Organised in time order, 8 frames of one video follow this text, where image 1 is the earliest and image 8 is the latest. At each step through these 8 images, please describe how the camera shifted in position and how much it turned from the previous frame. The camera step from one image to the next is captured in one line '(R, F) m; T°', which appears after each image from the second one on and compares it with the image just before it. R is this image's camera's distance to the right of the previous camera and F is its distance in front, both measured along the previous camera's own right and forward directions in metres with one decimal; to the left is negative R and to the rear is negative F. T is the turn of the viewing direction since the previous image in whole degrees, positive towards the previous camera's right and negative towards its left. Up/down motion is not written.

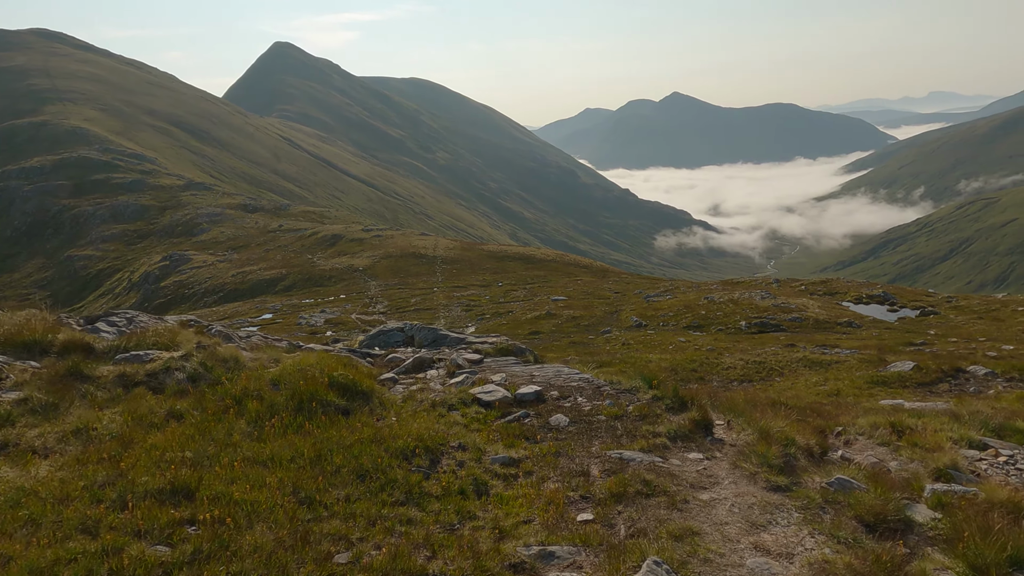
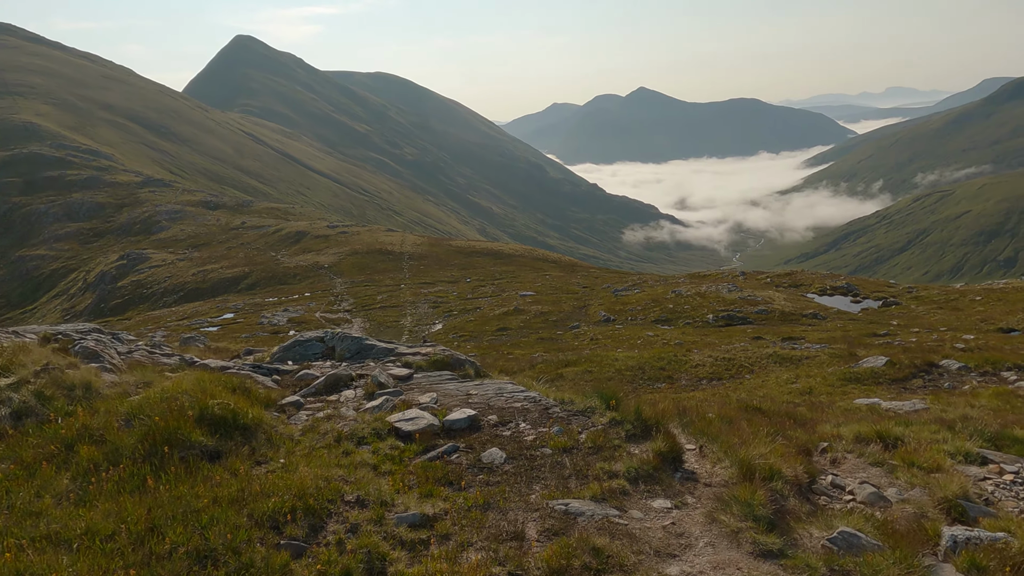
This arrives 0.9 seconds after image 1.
(+0.5, +1.7) m; +3°
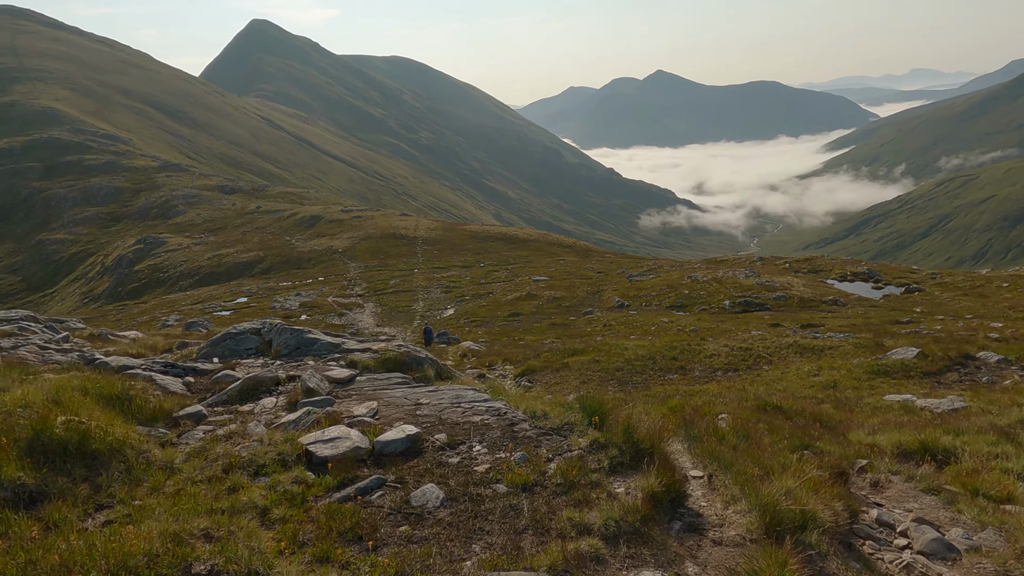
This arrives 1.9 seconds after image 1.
(+0.6, +1.8) m; -1°
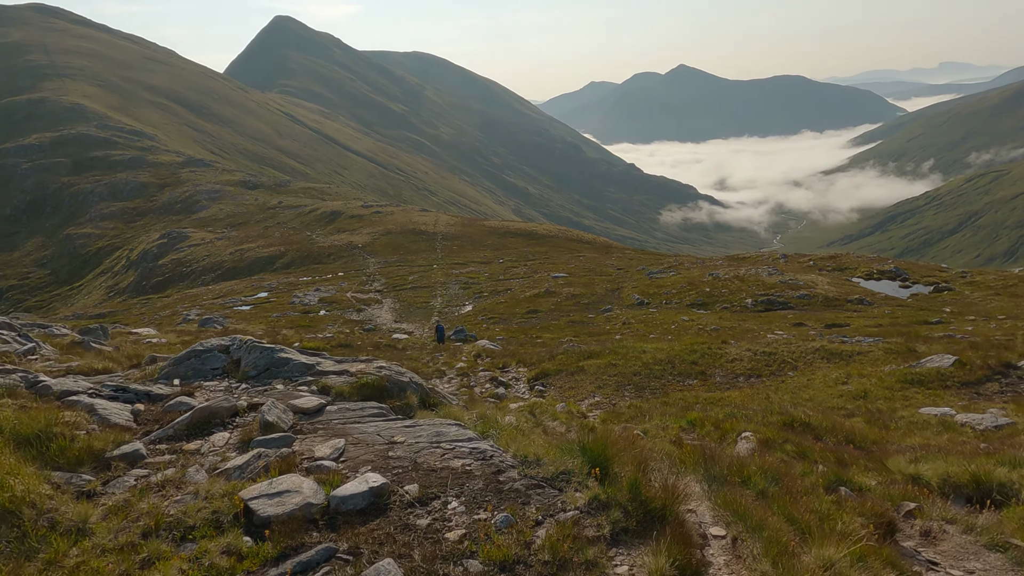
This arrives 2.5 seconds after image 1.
(+0.3, +1.0) m; -2°
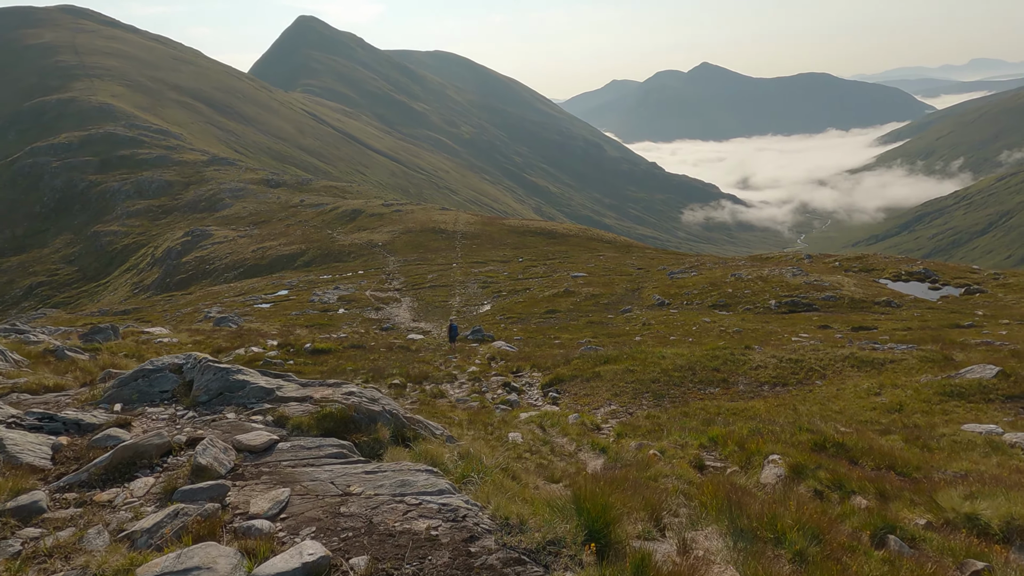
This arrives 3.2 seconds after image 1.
(+0.3, +1.1) m; -2°
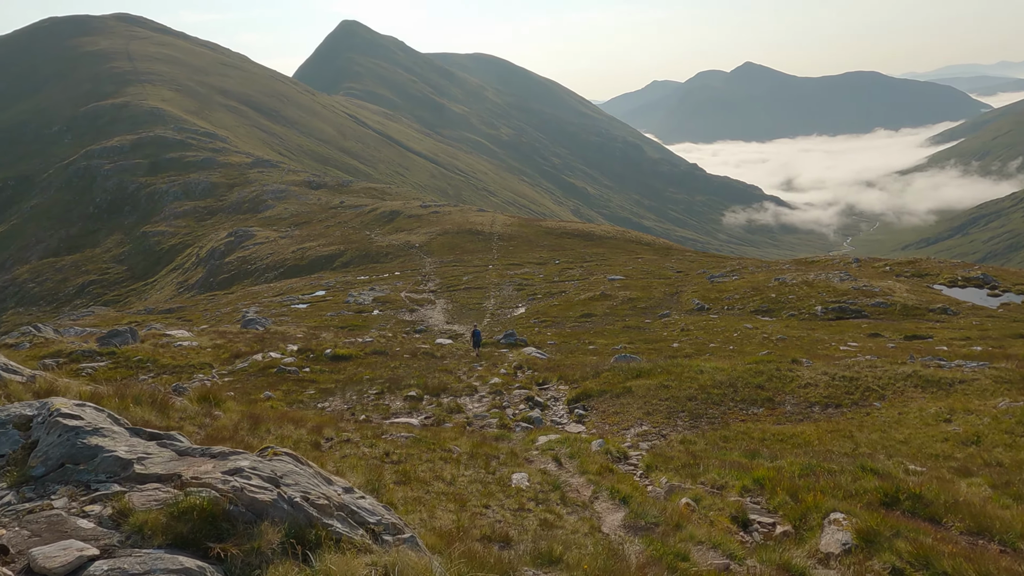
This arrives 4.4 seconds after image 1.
(+0.5, +2.0) m; -3°
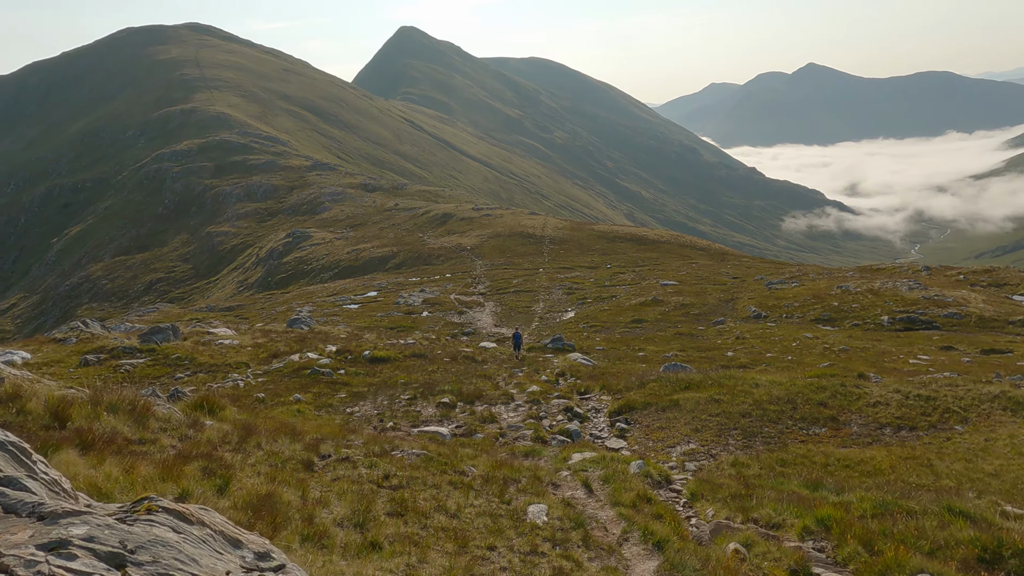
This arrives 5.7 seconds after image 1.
(+0.5, +1.5) m; -4°
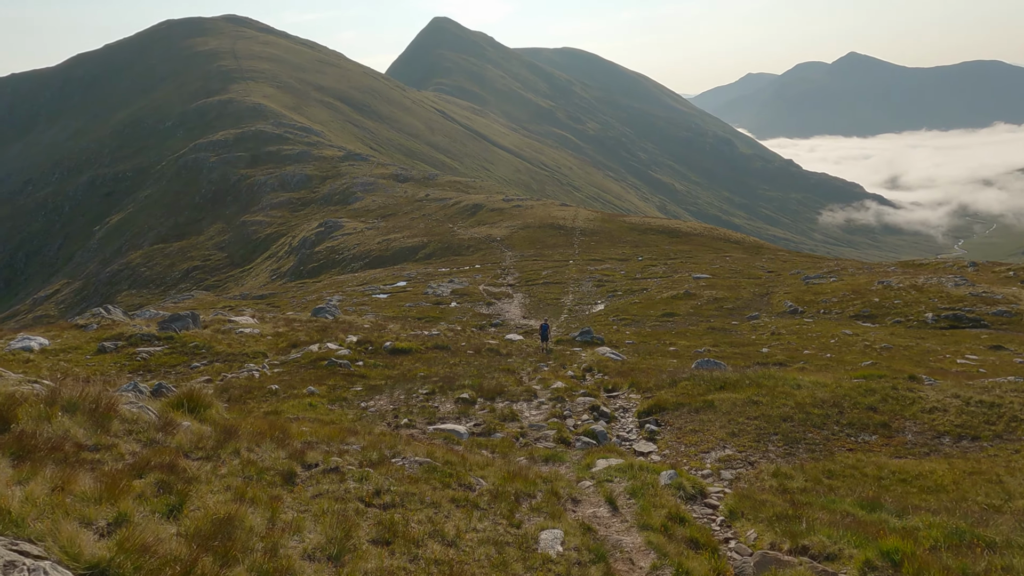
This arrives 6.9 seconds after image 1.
(+0.2, +1.4) m; -3°
